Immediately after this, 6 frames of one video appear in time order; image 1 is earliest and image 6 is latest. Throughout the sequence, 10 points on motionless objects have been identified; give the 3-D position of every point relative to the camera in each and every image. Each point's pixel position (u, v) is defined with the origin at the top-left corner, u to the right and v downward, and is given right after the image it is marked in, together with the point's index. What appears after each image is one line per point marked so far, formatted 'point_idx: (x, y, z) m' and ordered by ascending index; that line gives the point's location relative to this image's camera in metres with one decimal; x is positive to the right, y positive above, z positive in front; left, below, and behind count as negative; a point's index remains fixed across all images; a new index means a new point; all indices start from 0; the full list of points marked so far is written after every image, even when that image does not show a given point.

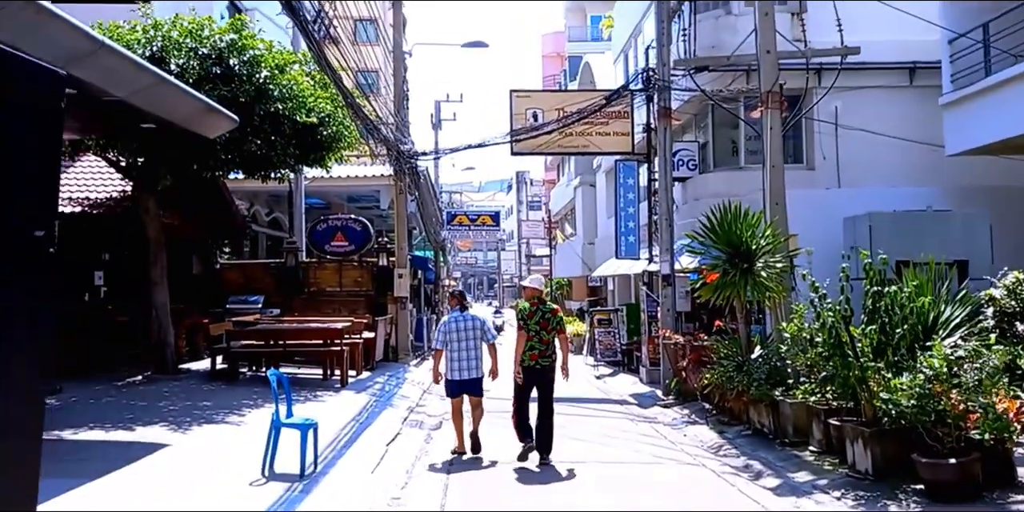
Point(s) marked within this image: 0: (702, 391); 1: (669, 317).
0: (+2.7, -1.9, +13.8) m
1: (+2.7, -1.0, +16.4) m
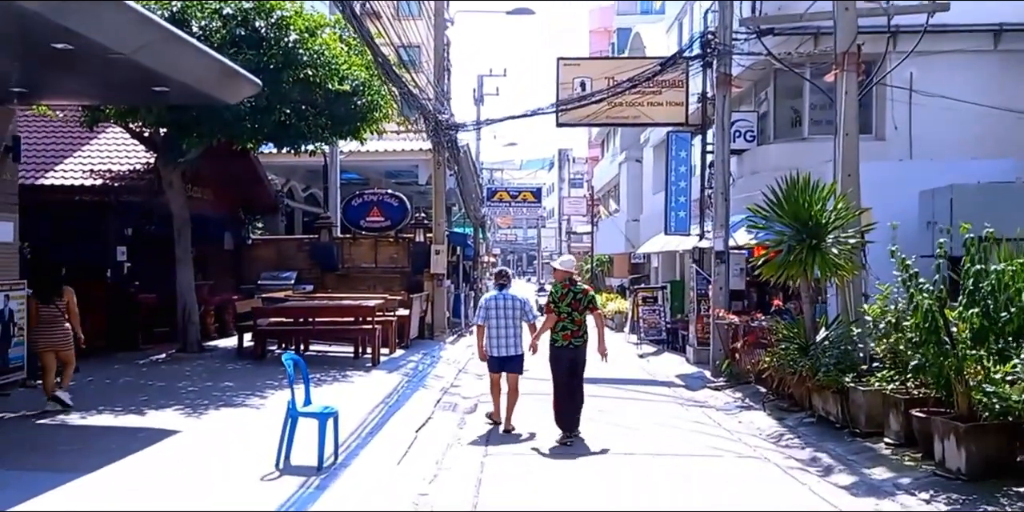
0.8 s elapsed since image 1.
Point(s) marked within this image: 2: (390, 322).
0: (+3.3, -1.6, +12.8) m
1: (+3.3, -0.6, +15.4) m
2: (-2.1, -1.1, +16.6) m
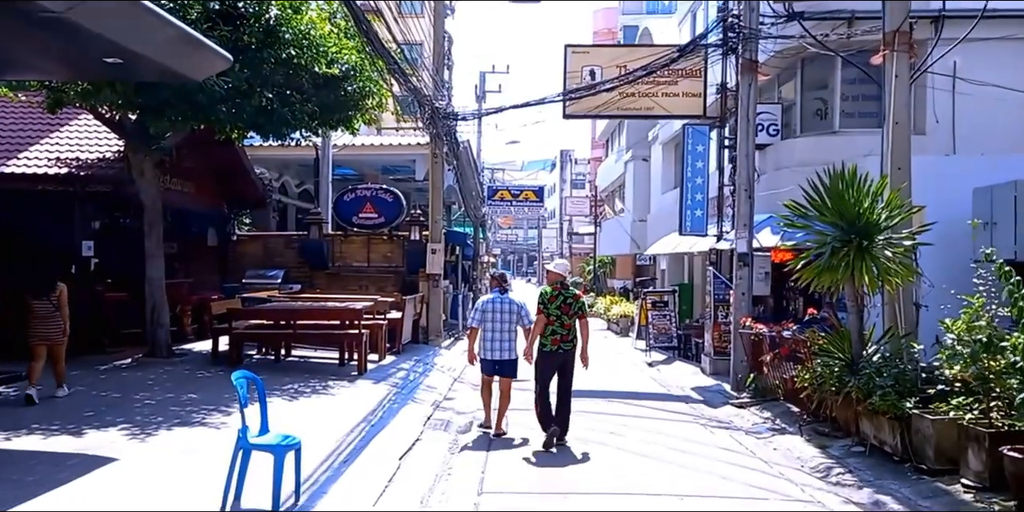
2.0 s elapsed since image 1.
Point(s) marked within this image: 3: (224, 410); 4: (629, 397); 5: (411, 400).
0: (+3.3, -1.6, +11.4) m
1: (+3.3, -0.7, +13.9) m
2: (-2.0, -1.1, +15.2) m
3: (-3.0, -1.6, +10.0) m
4: (+1.6, -1.9, +13.0) m
5: (-1.3, -1.8, +12.1) m
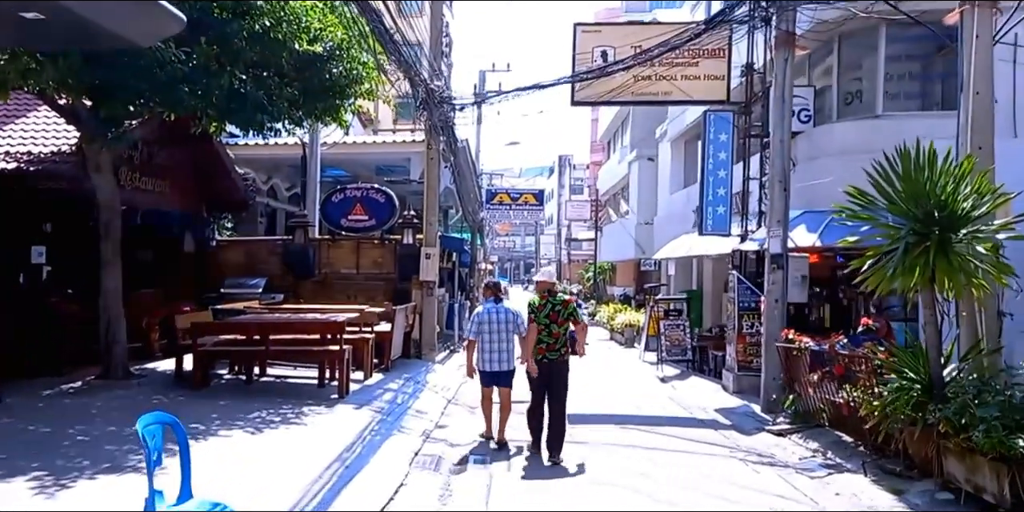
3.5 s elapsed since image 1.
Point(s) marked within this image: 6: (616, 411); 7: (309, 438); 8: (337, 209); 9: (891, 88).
0: (+3.3, -1.6, +9.7) m
1: (+3.4, -0.7, +12.2) m
2: (-2.0, -1.2, +13.4) m
3: (-2.9, -1.6, +8.3) m
4: (+1.6, -1.9, +11.3) m
5: (-1.2, -1.9, +10.3) m
6: (+1.3, -2.0, +12.4) m
7: (-2.0, -1.8, +9.4) m
8: (-3.5, +0.9, +18.8) m
9: (+5.3, +2.3, +13.7) m
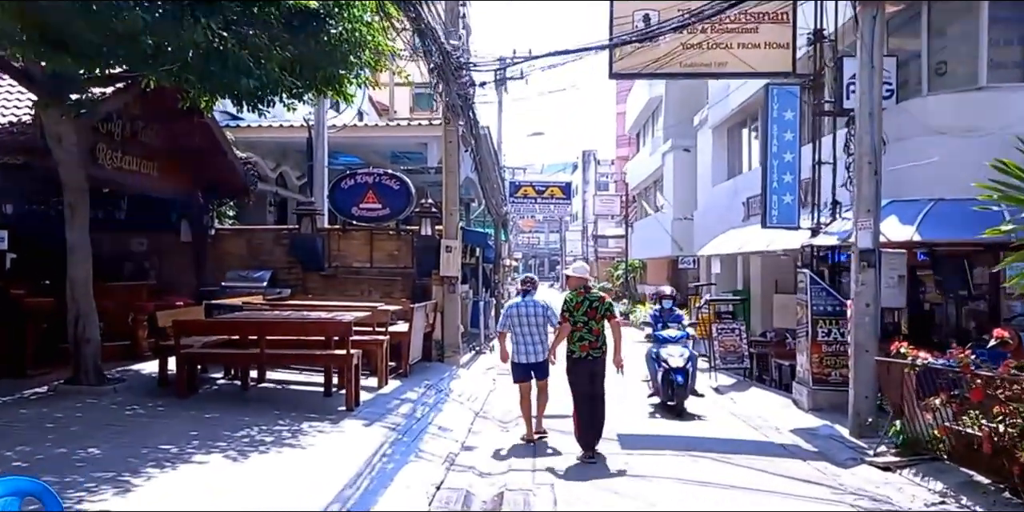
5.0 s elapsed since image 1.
0: (+3.7, -1.6, +7.7) m
1: (+3.8, -0.6, +10.3) m
2: (-1.6, -1.1, +11.6) m
3: (-2.6, -1.5, +6.5) m
4: (+2.0, -1.9, +9.4) m
5: (-0.9, -1.7, +8.5) m
6: (+1.8, -1.9, +10.5) m
7: (-1.6, -1.6, +7.6) m
8: (-2.9, +1.1, +17.1) m
9: (+5.8, +2.4, +11.7) m
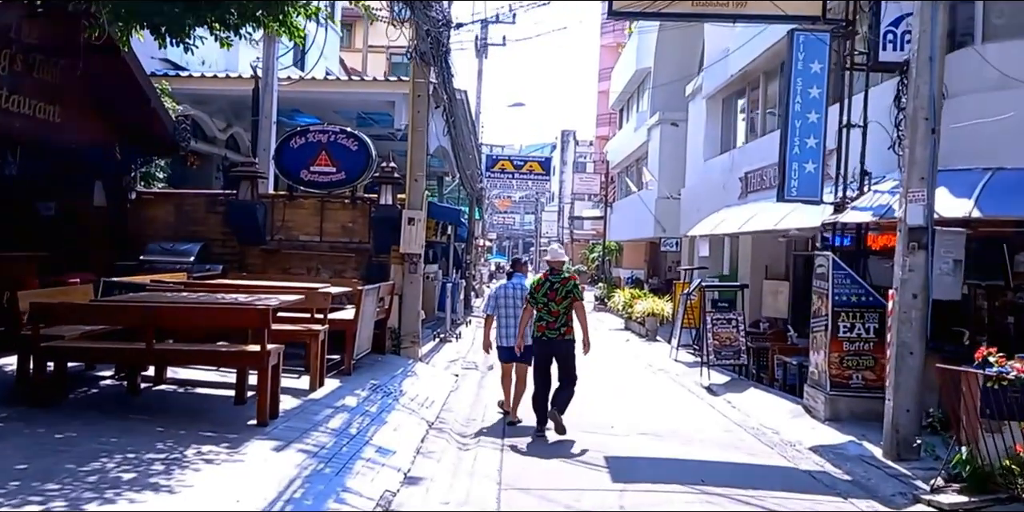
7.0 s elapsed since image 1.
0: (+3.4, -1.5, +5.7) m
1: (+3.5, -0.5, +8.2) m
2: (-1.9, -0.8, +9.4) m
3: (-2.8, -1.3, +4.3) m
4: (+1.7, -1.7, +7.3) m
5: (-1.1, -1.5, +6.4) m
6: (+1.4, -1.7, +8.4) m
7: (-1.9, -1.4, +5.4) m
8: (-3.3, +1.5, +14.8) m
9: (+5.5, +2.6, +9.6) m
